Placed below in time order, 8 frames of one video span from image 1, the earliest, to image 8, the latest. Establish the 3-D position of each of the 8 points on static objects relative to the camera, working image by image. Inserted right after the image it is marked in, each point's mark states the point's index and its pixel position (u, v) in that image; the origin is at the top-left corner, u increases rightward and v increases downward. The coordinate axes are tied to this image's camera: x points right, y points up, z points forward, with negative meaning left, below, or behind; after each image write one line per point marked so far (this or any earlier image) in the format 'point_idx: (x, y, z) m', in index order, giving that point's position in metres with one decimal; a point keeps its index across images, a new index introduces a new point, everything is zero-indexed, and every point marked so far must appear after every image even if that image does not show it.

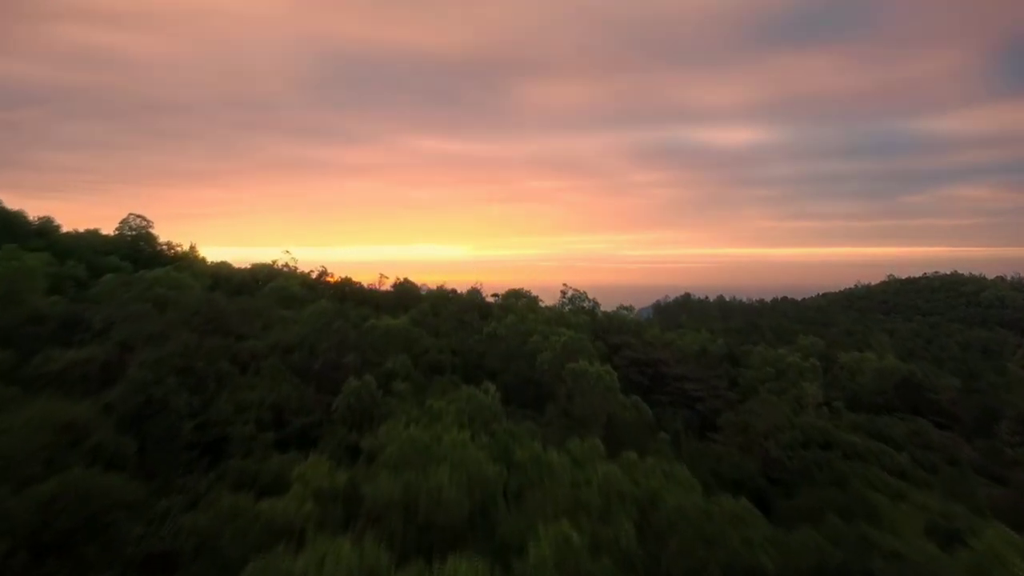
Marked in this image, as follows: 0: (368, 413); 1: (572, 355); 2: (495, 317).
0: (-2.5, -2.2, +8.2) m
1: (+1.4, -1.6, +11.3) m
2: (-0.5, -0.8, +13.6) m
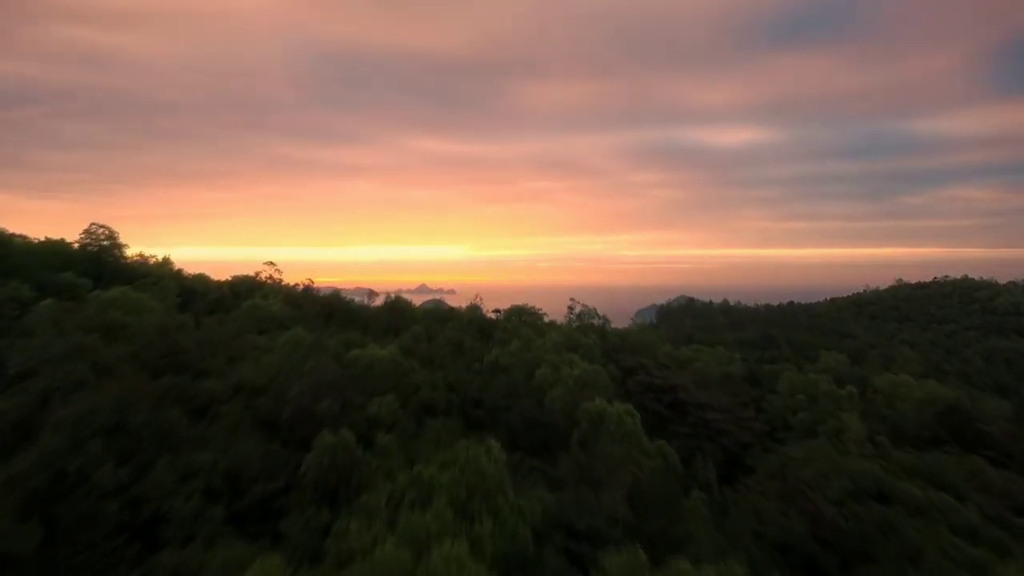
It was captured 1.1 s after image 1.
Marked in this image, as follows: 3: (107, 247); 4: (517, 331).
0: (-2.4, -2.7, +6.7) m
1: (+1.6, -2.1, +9.8) m
2: (-0.4, -1.4, +12.1) m
3: (-12.3, +1.3, +14.2) m
4: (+0.1, -1.2, +12.4) m
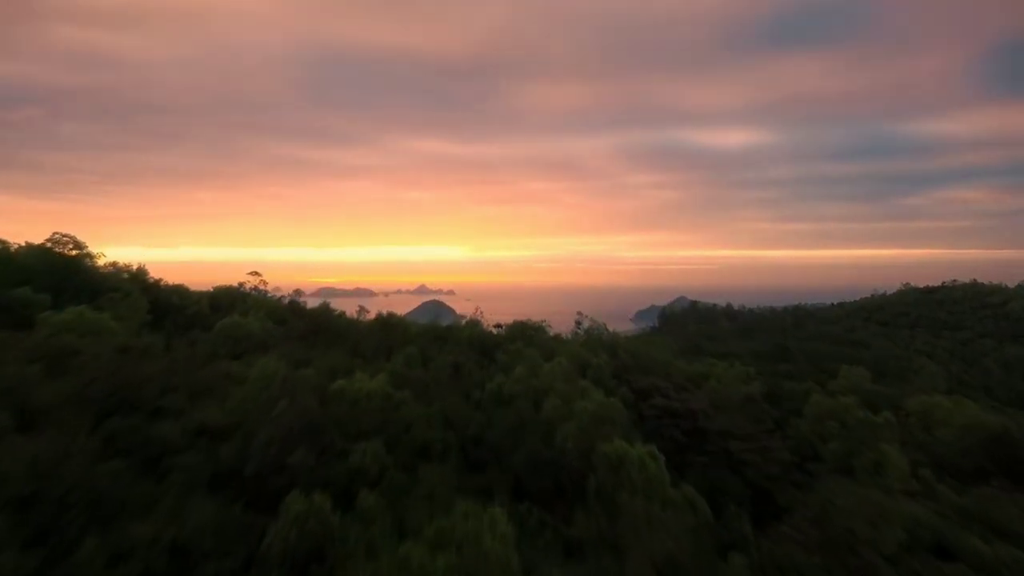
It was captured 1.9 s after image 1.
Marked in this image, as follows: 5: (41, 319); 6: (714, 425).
0: (-2.3, -3.1, +5.5) m
1: (+1.7, -2.6, +8.6) m
2: (-0.3, -1.8, +11.0) m
3: (-12.2, +0.9, +13.0) m
4: (+0.2, -1.6, +11.2) m
5: (-9.5, -0.6, +9.5) m
6: (+5.3, -3.6, +12.3) m
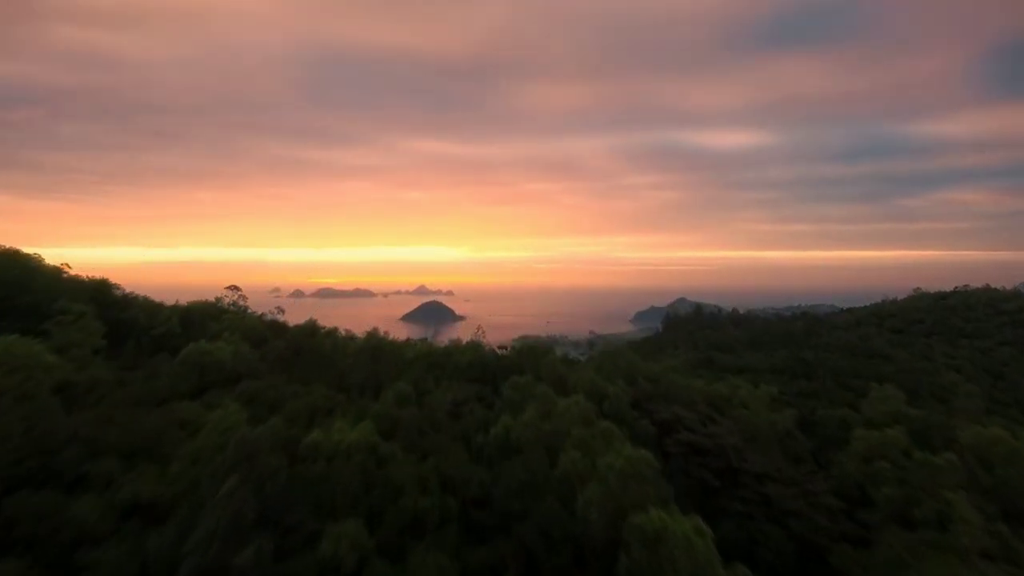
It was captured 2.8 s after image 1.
0: (-2.1, -3.6, +4.0) m
1: (+1.8, -3.0, +7.1) m
2: (-0.1, -2.3, +9.4) m
3: (-12.0, +0.4, +11.5) m
4: (+0.4, -2.1, +9.7) m
5: (-9.4, -1.1, +7.9) m
6: (+5.5, -4.1, +10.8) m
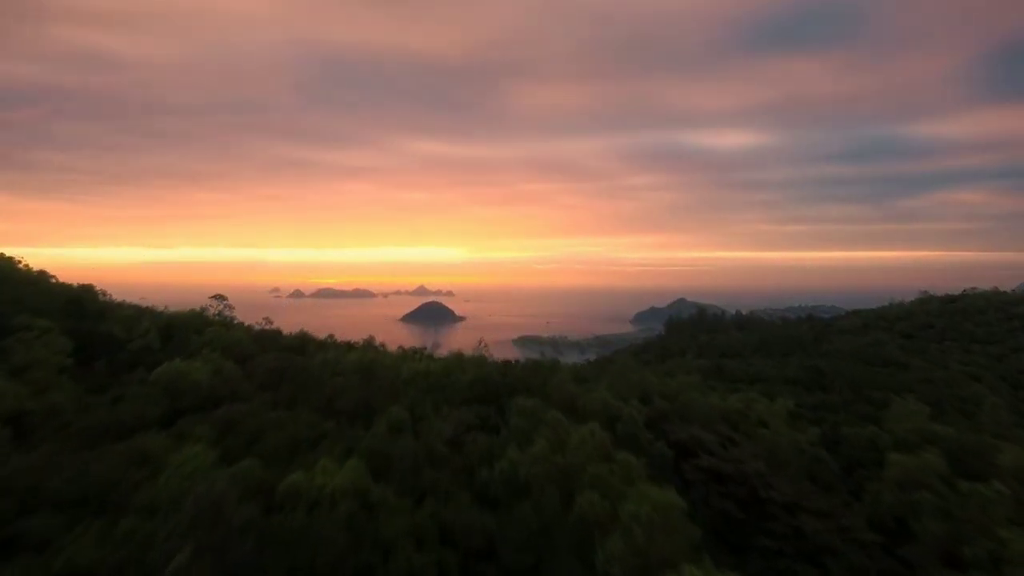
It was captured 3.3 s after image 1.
0: (-2.0, -3.9, +3.1) m
1: (+2.0, -3.3, +6.2) m
2: (0.0, -2.6, +8.5) m
3: (-11.9, +0.1, +10.5) m
4: (+0.5, -2.3, +8.8) m
5: (-9.2, -1.4, +7.0) m
6: (+5.6, -4.4, +9.9) m
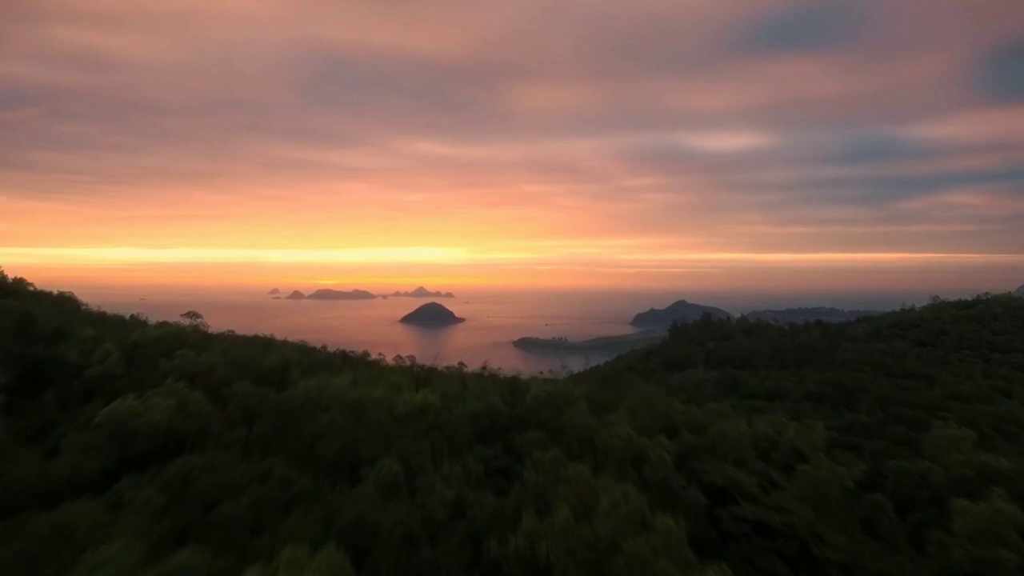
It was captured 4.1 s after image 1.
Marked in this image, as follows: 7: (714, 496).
0: (-1.8, -4.3, +1.7) m
1: (+2.2, -3.7, +4.8) m
2: (+0.2, -3.0, +7.1) m
3: (-11.7, -0.3, +9.1) m
4: (+0.7, -2.8, +7.3) m
5: (-9.0, -1.8, +5.6) m
6: (+5.8, -4.8, +8.5) m
7: (+4.1, -4.2, +9.6) m
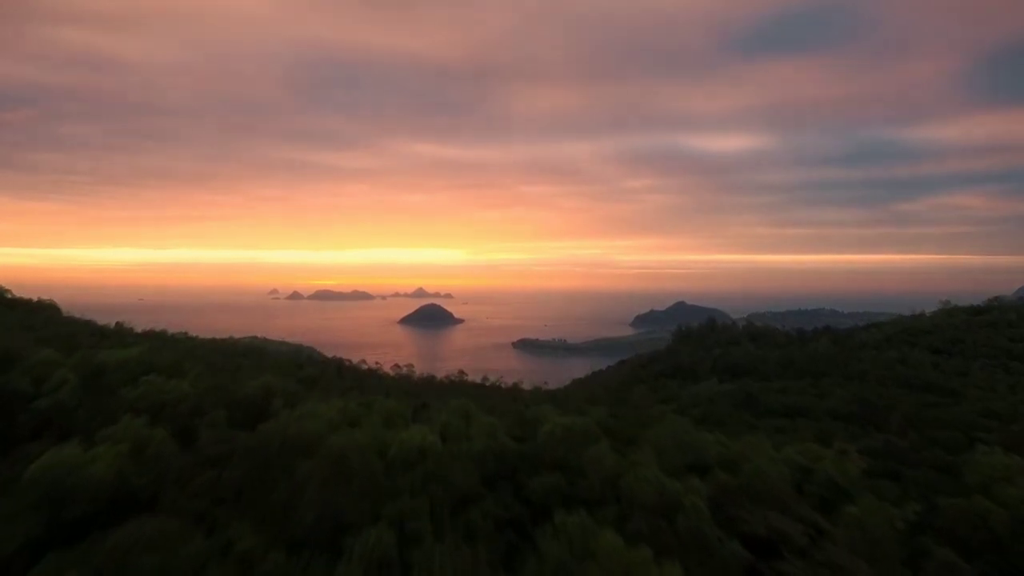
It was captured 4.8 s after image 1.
0: (-1.6, -4.7, +0.4) m
1: (+2.4, -4.1, +3.5) m
2: (+0.5, -3.4, +5.8) m
3: (-11.5, -0.7, +7.8) m
4: (+1.0, -3.2, +6.0) m
5: (-8.8, -2.1, +4.3) m
6: (+6.0, -5.2, +7.2) m
7: (+4.3, -4.6, +8.3) m
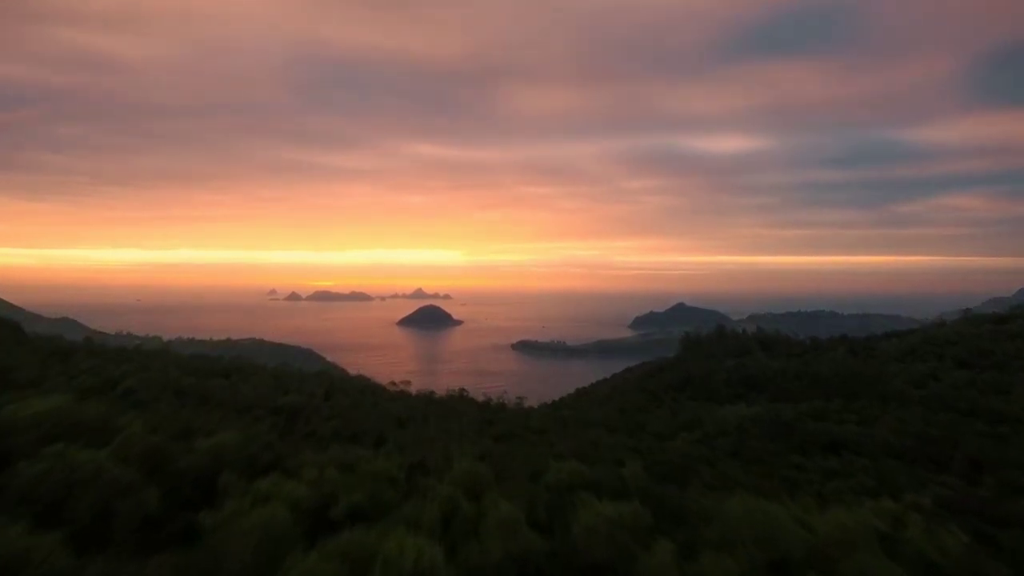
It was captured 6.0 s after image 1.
0: (-1.2, -5.3, -2.0) m
1: (+2.8, -4.8, +1.2) m
2: (+0.8, -4.0, +3.5) m
3: (-11.1, -1.3, +5.4) m
4: (+1.3, -3.8, +3.7) m
5: (-8.4, -2.8, +1.9) m
6: (+6.4, -5.9, +4.9) m
7: (+4.7, -5.3, +5.9) m
